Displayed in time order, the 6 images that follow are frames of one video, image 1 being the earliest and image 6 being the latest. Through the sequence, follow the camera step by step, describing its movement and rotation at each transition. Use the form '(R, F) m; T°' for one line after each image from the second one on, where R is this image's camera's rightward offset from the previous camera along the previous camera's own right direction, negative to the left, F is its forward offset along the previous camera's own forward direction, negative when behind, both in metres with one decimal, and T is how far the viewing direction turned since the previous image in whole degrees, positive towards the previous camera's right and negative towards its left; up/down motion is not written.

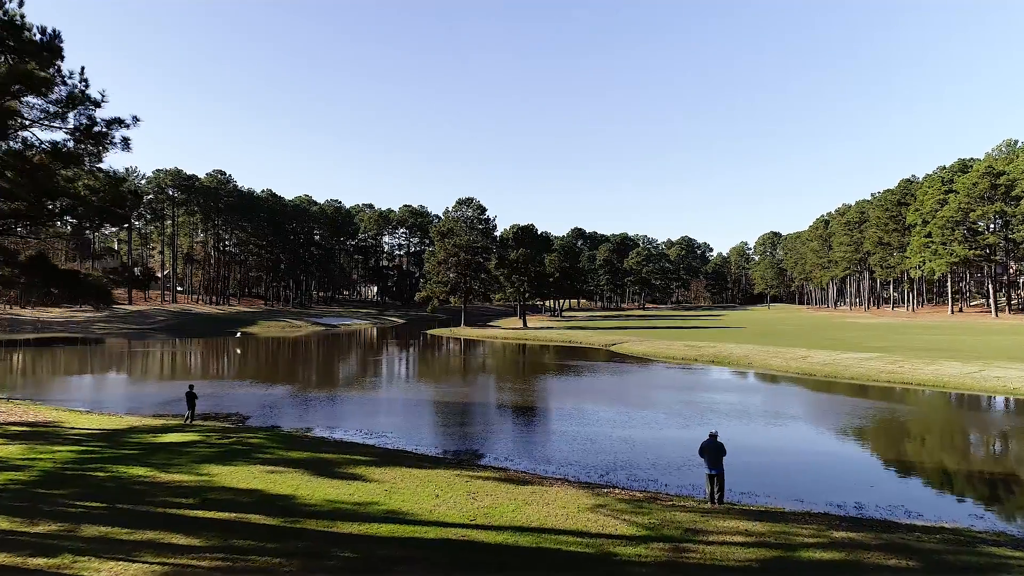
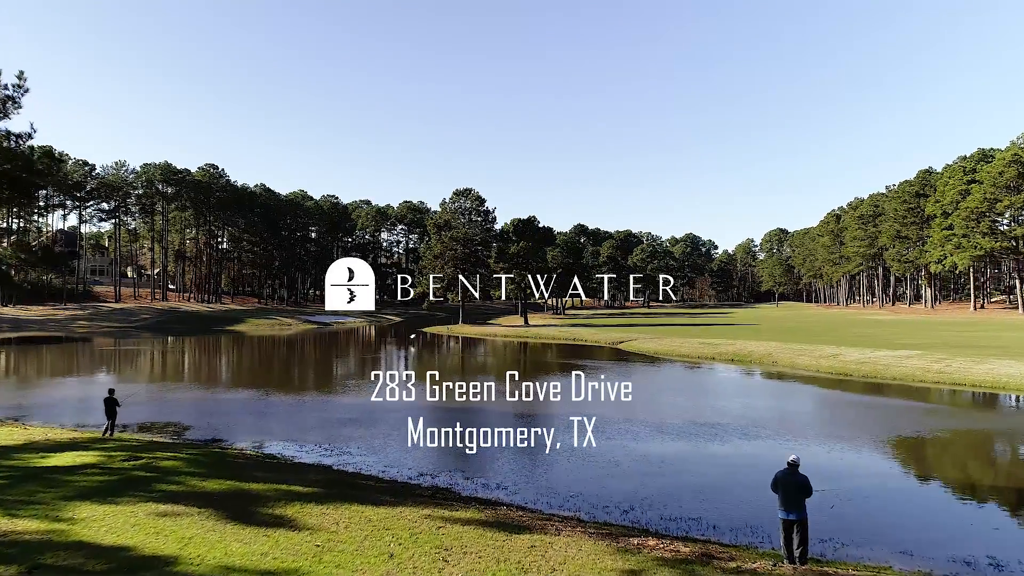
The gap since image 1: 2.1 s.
(+0.2, +3.2) m; 0°
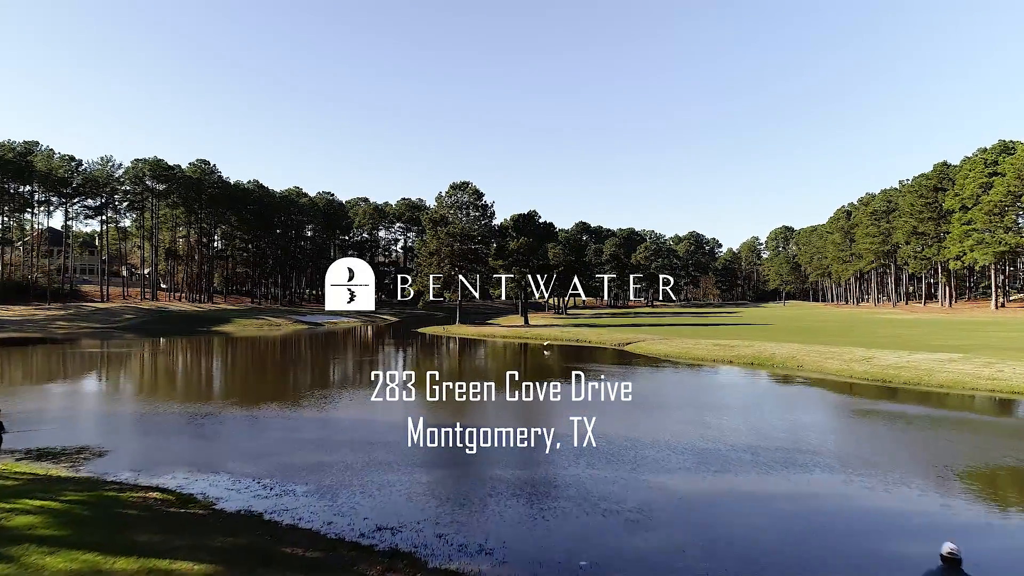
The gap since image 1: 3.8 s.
(+0.2, +2.9) m; 0°
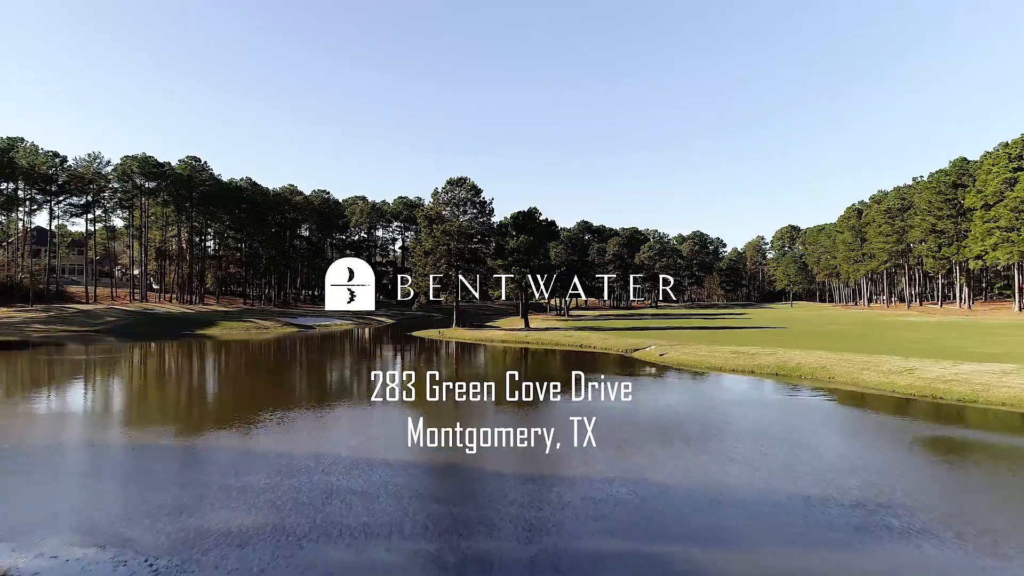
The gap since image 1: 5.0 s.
(+0.1, +2.9) m; 0°
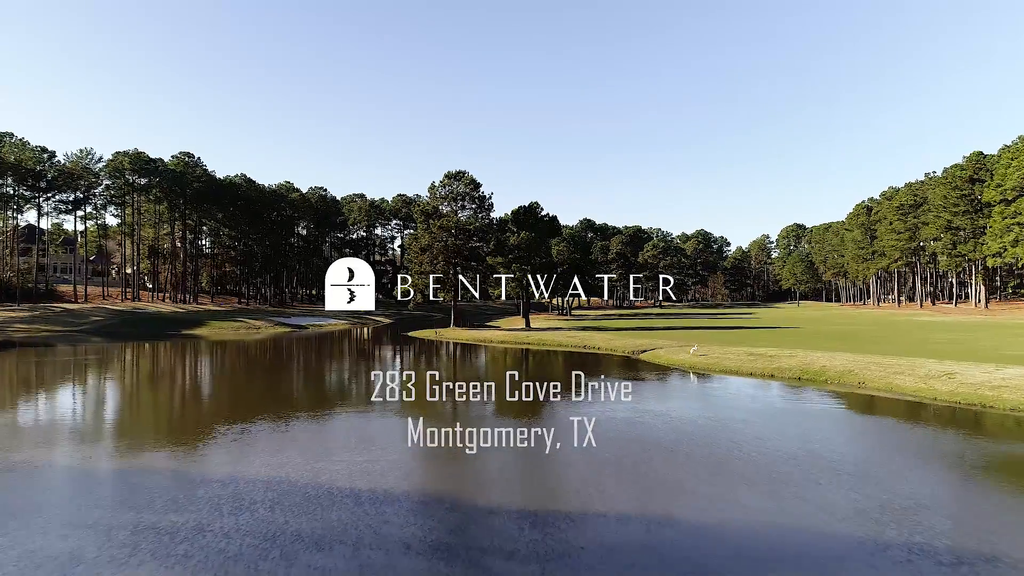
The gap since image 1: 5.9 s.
(+0.1, +2.2) m; 0°
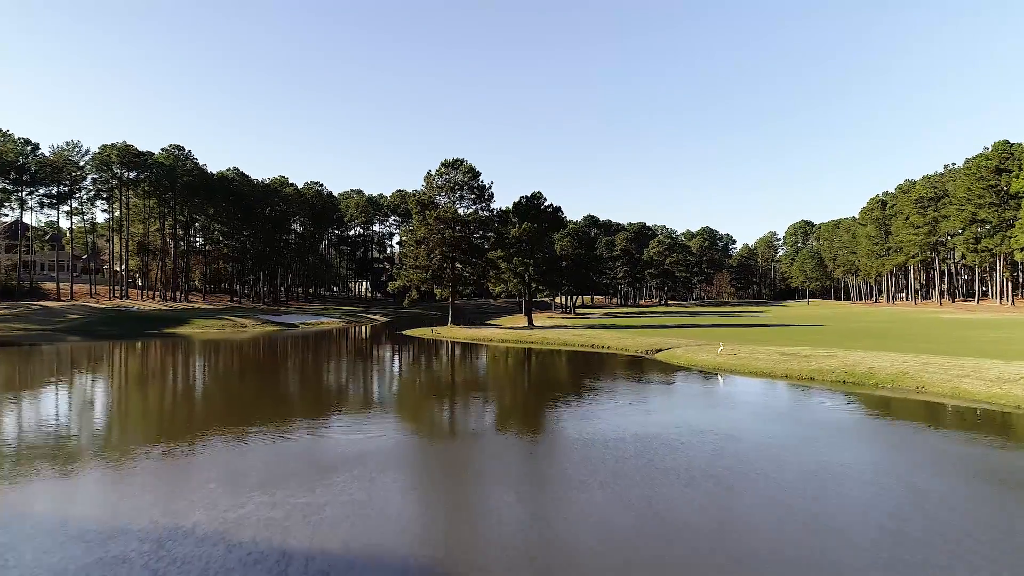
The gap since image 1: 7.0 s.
(0.0, +3.2) m; 0°
